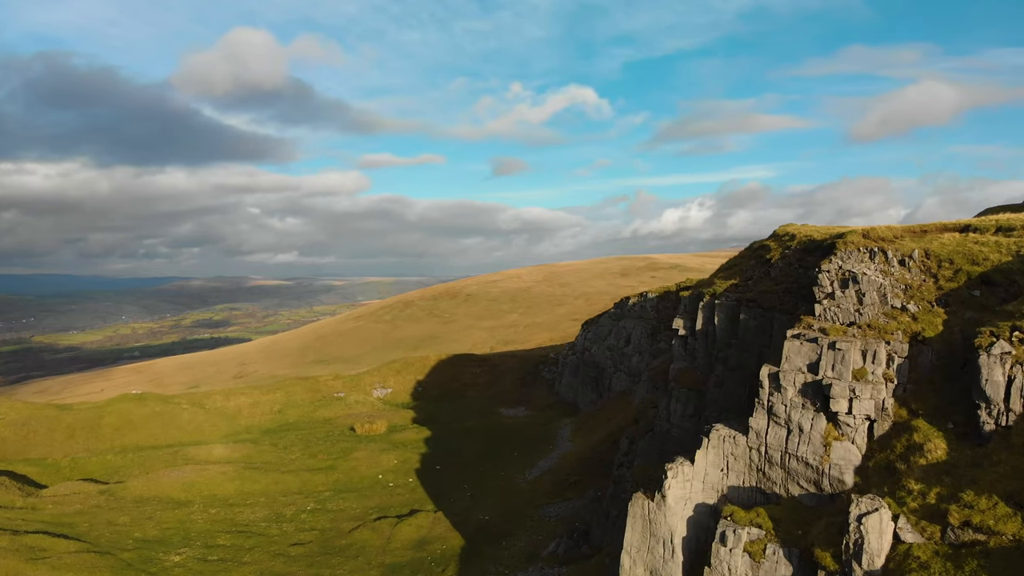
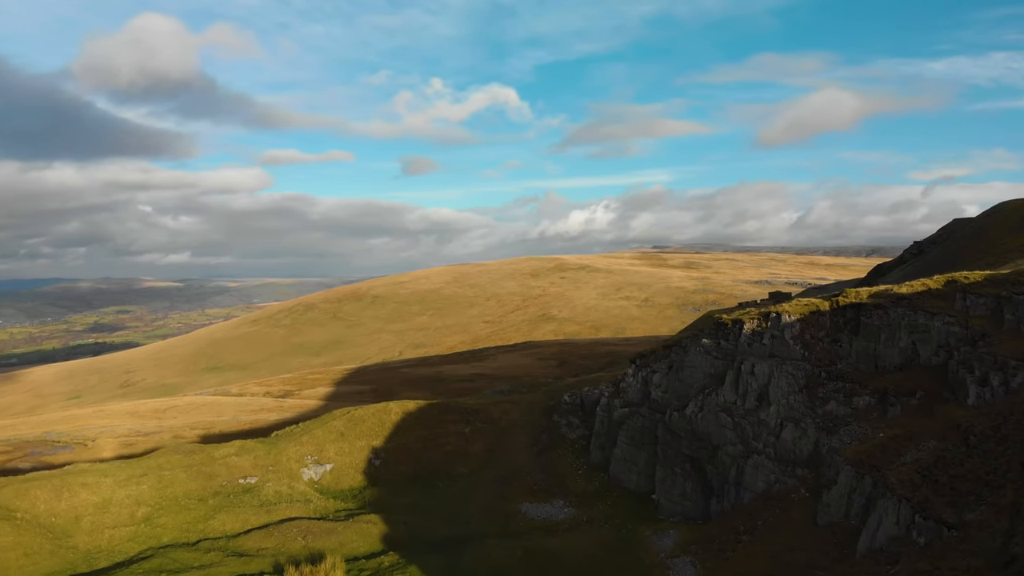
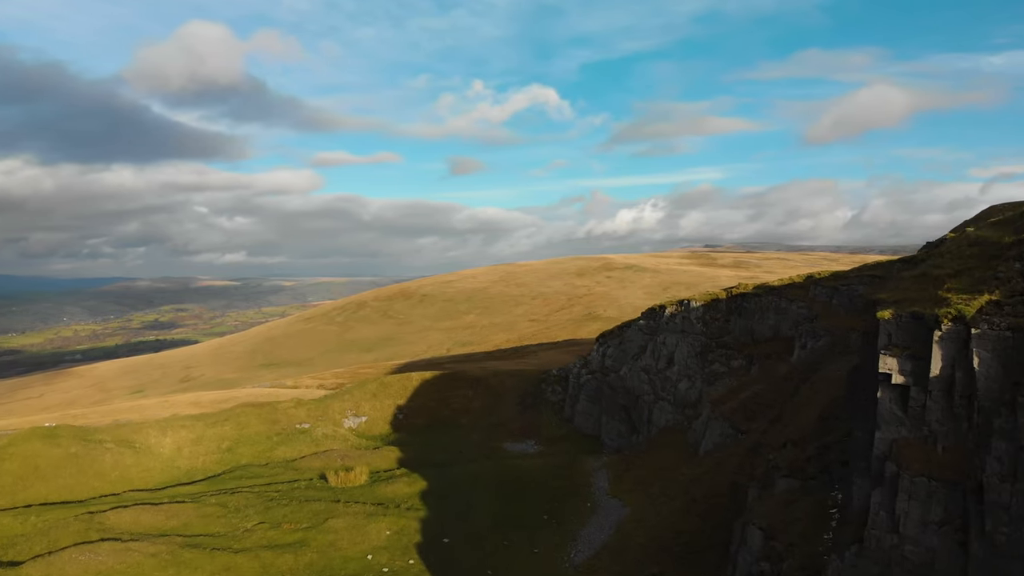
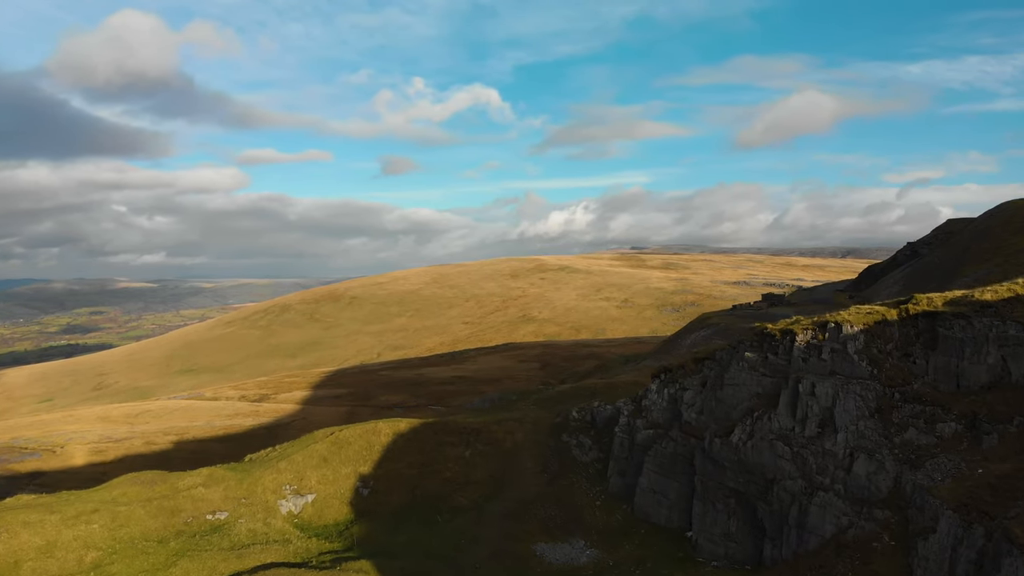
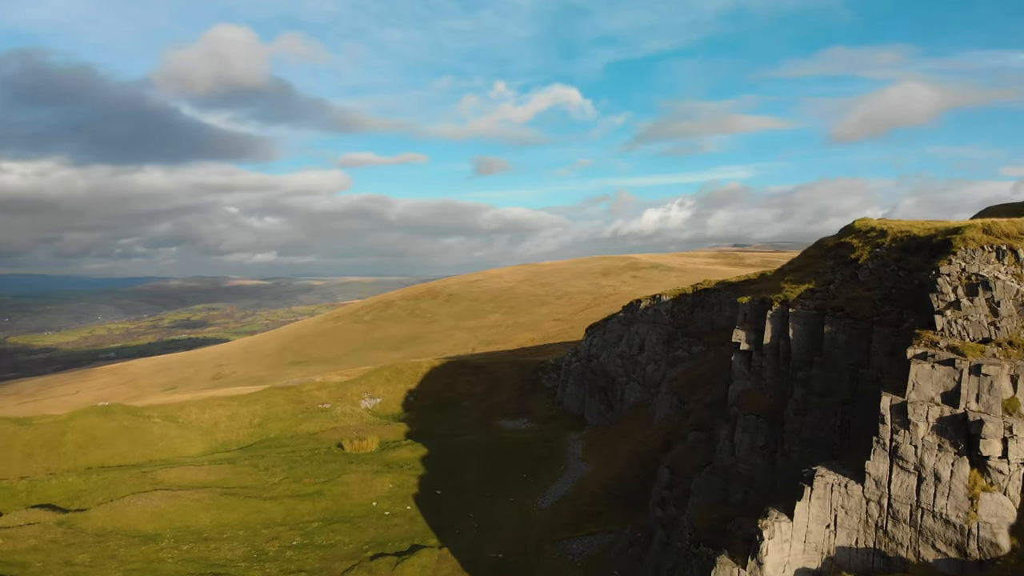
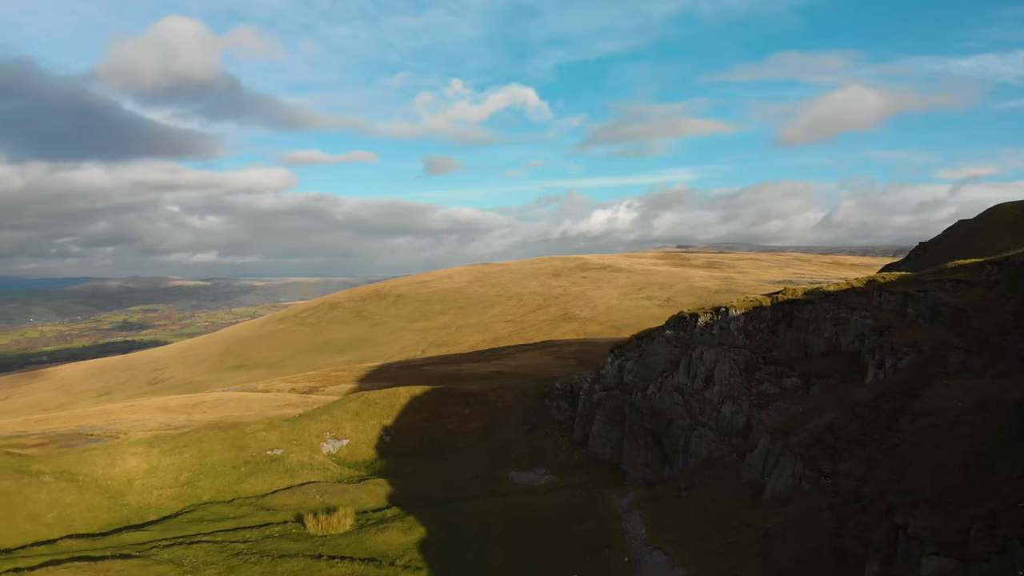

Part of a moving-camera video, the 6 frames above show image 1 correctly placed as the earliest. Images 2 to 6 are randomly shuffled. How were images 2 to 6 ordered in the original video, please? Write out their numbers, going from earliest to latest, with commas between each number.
5, 3, 6, 2, 4
